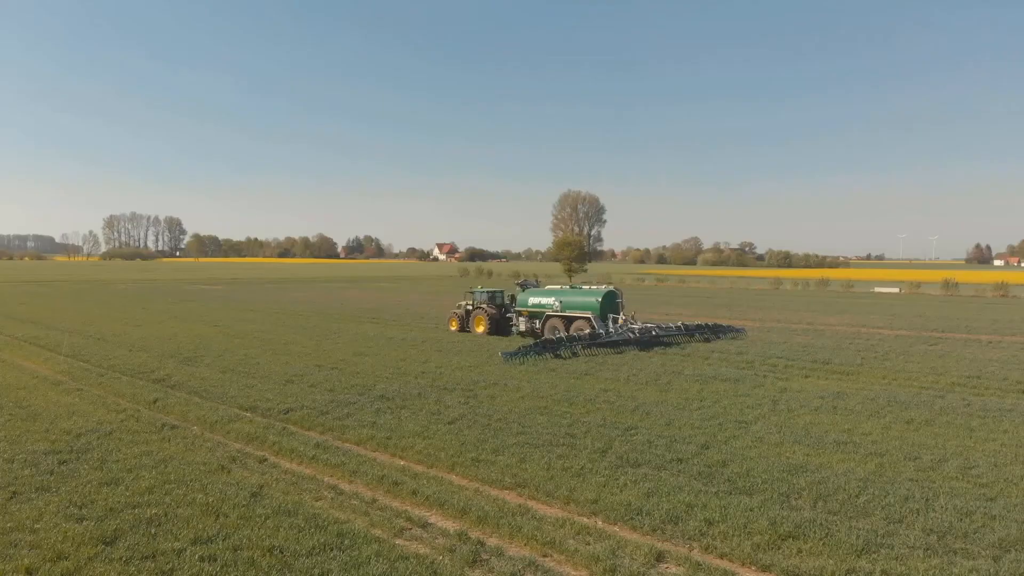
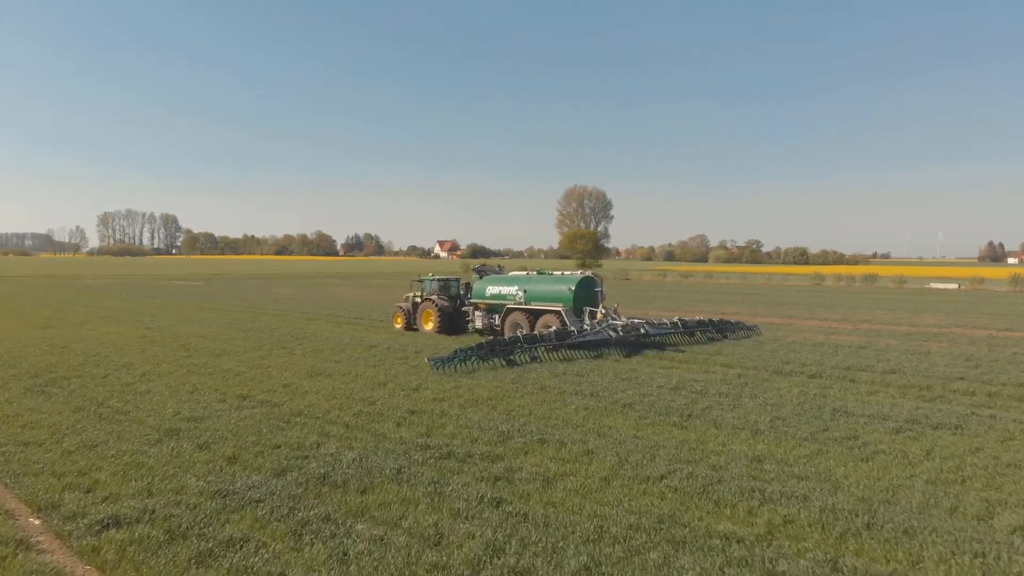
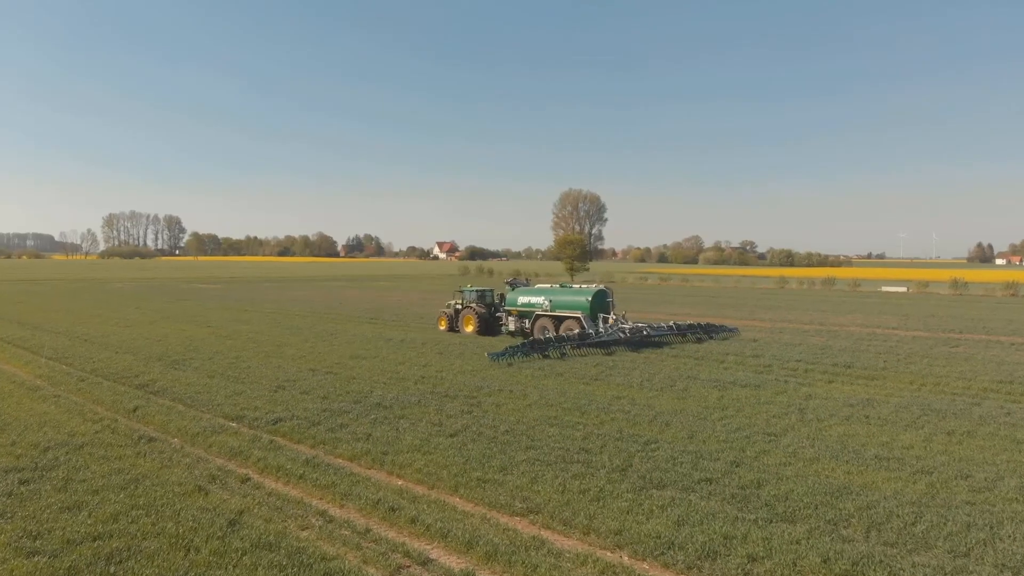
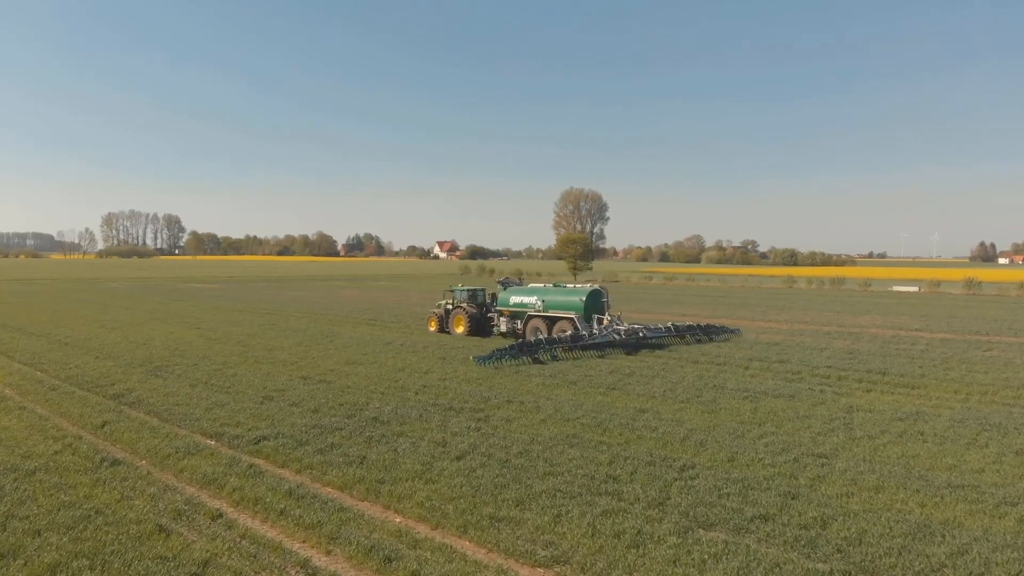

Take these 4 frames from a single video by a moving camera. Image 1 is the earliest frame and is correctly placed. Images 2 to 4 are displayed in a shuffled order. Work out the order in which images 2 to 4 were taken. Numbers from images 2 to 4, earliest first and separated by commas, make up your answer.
3, 4, 2
